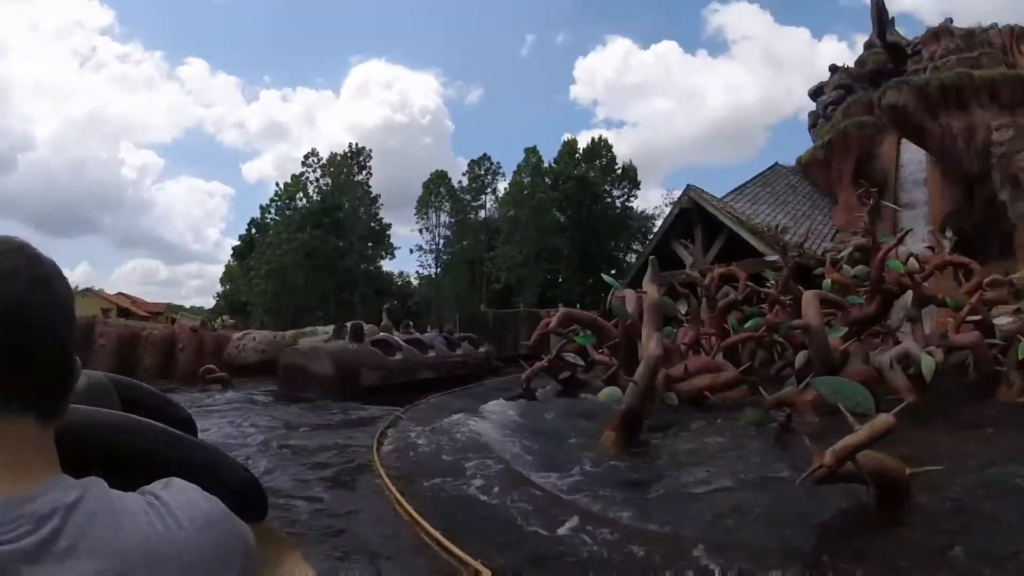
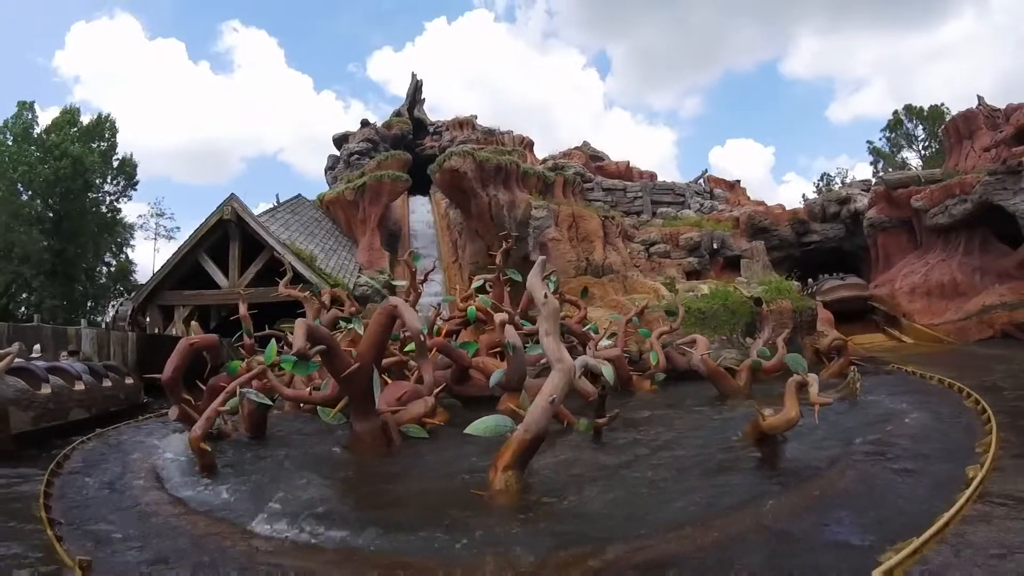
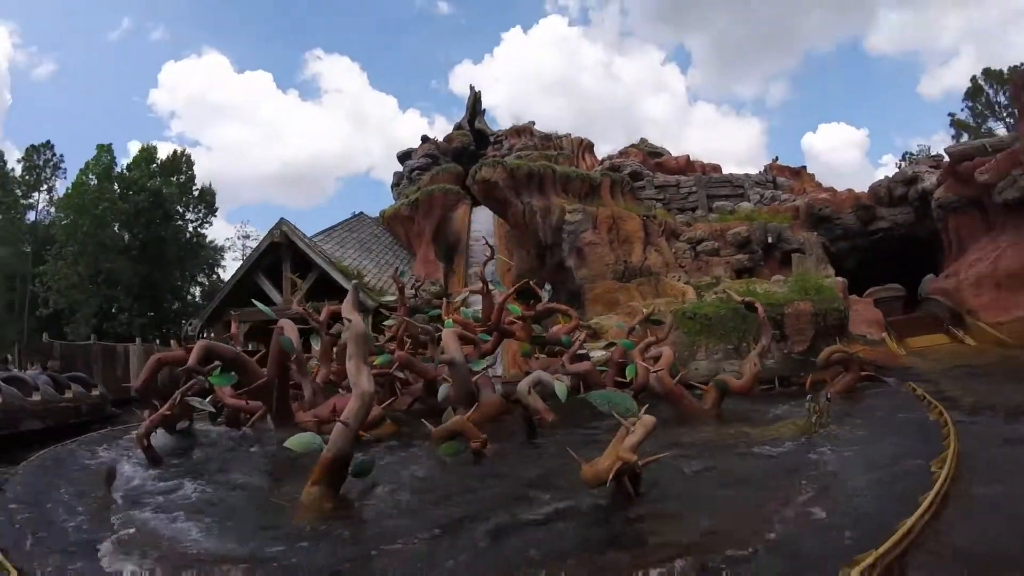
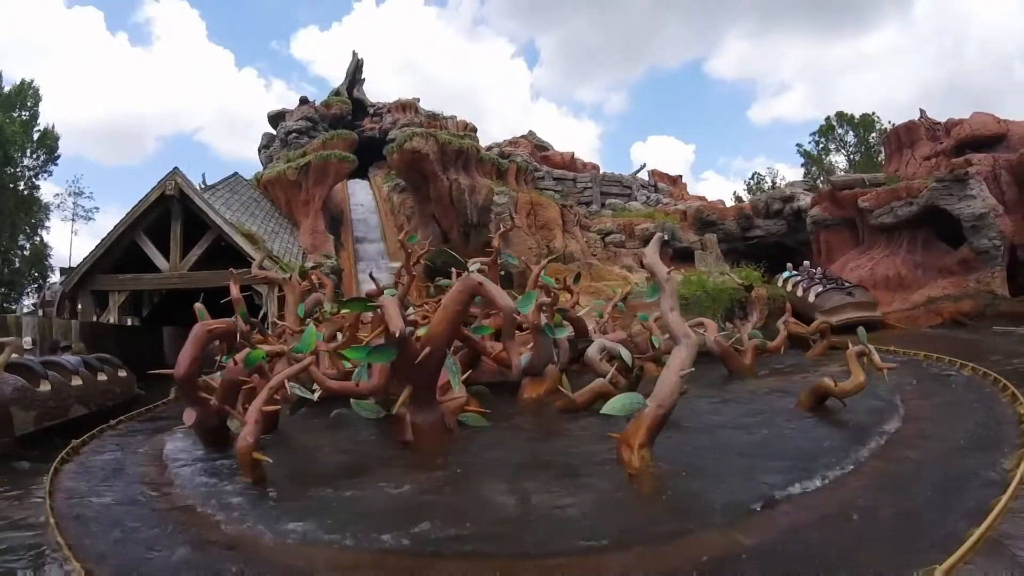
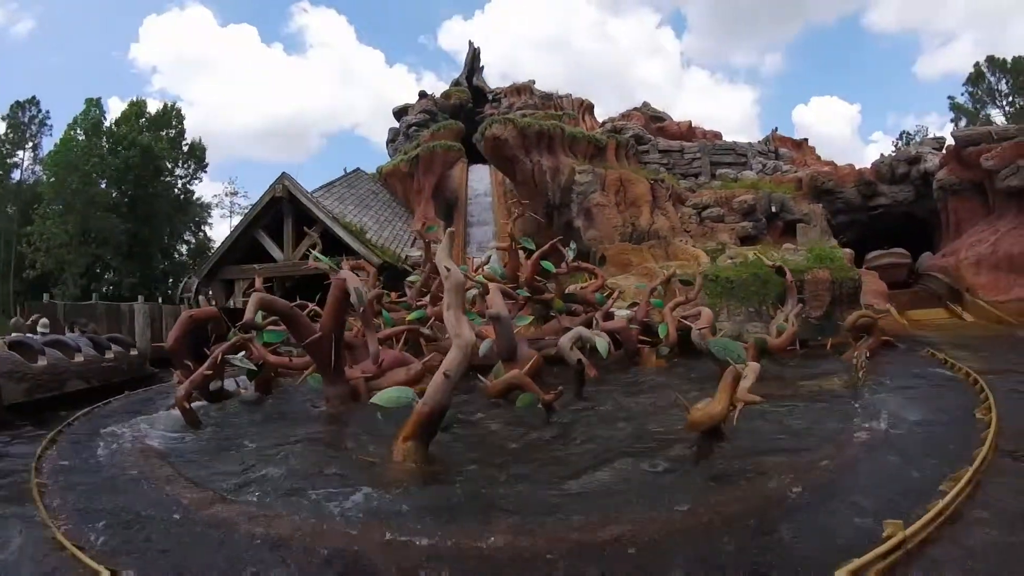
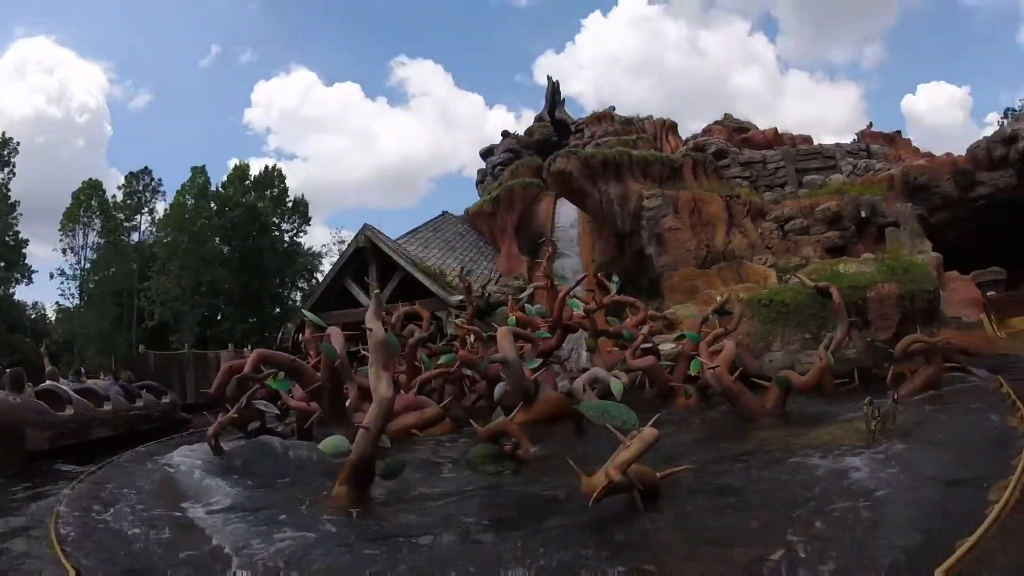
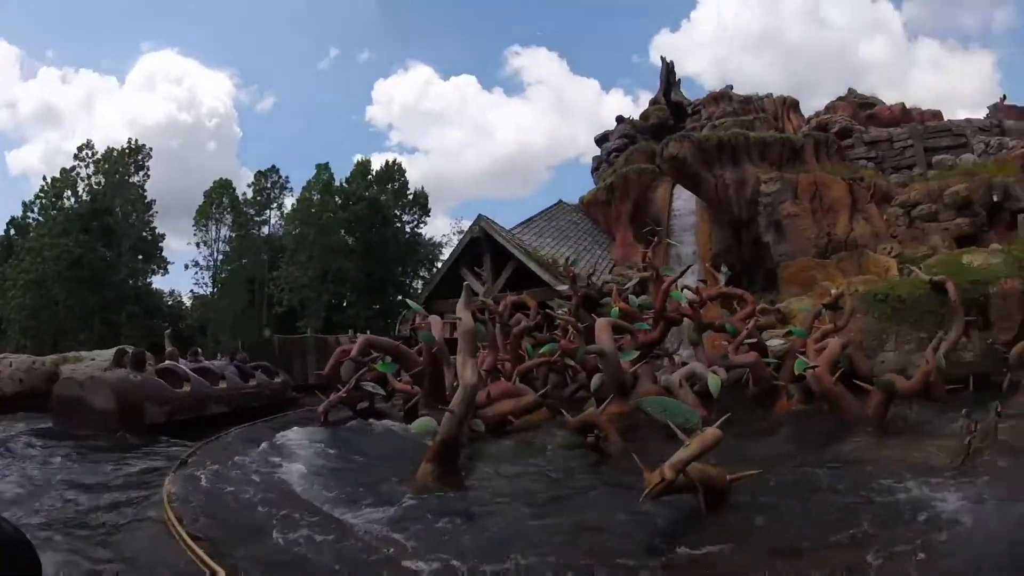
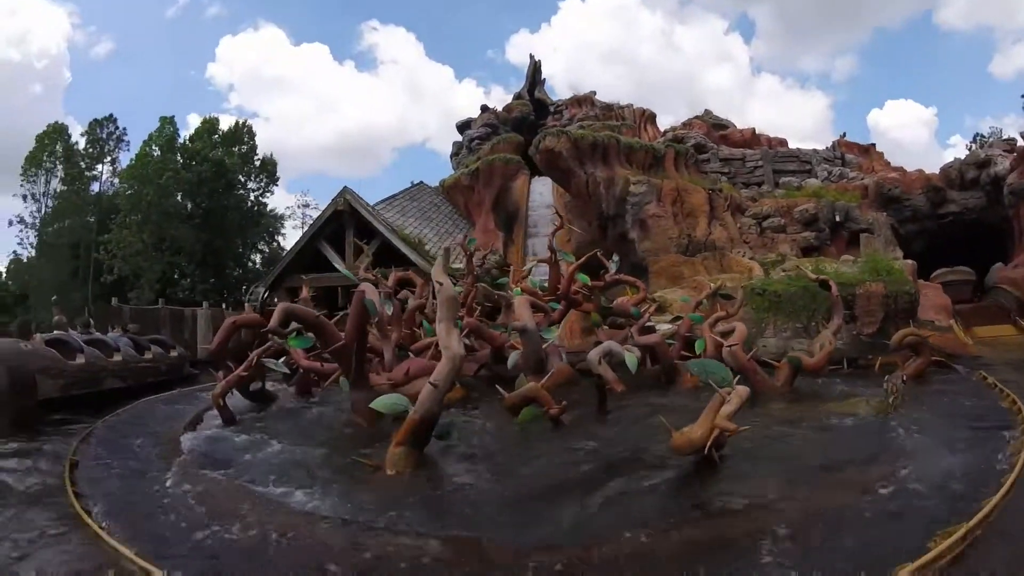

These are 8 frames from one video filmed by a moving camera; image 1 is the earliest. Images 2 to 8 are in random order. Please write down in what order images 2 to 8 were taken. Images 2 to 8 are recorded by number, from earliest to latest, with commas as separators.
7, 6, 3, 8, 5, 2, 4
